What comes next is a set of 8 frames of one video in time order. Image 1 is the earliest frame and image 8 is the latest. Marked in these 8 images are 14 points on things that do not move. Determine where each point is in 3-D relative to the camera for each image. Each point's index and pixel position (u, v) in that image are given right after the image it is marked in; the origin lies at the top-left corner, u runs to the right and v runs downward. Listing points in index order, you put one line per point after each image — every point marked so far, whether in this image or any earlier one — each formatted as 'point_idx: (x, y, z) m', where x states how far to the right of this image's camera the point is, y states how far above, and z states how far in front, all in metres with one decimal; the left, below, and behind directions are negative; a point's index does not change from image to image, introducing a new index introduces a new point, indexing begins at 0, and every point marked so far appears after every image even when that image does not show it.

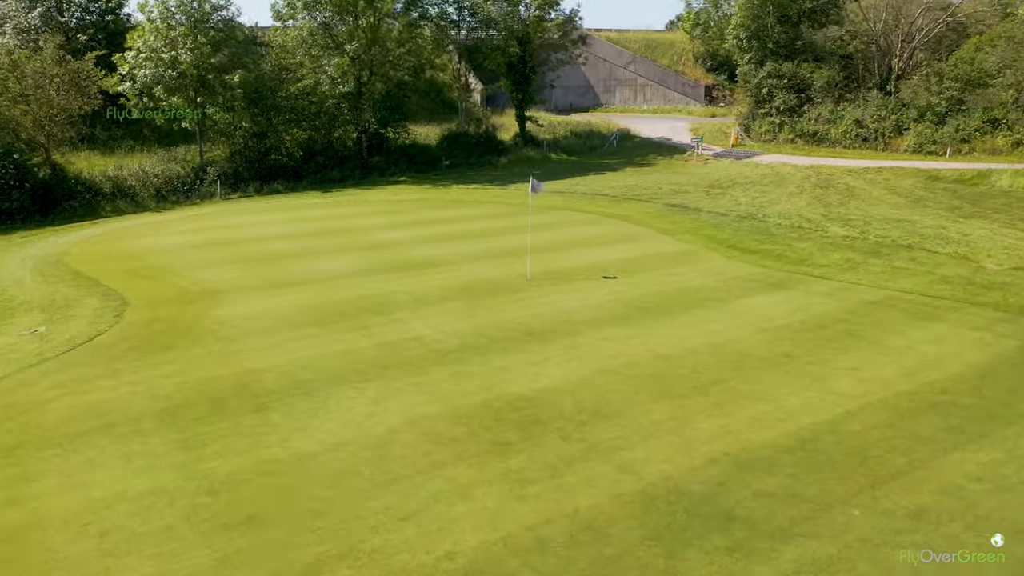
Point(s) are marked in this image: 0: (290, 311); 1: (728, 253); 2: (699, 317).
0: (-3.8, -0.5, +13.8) m
1: (+4.7, +0.7, +18.2) m
2: (+2.9, -0.5, +13.3) m
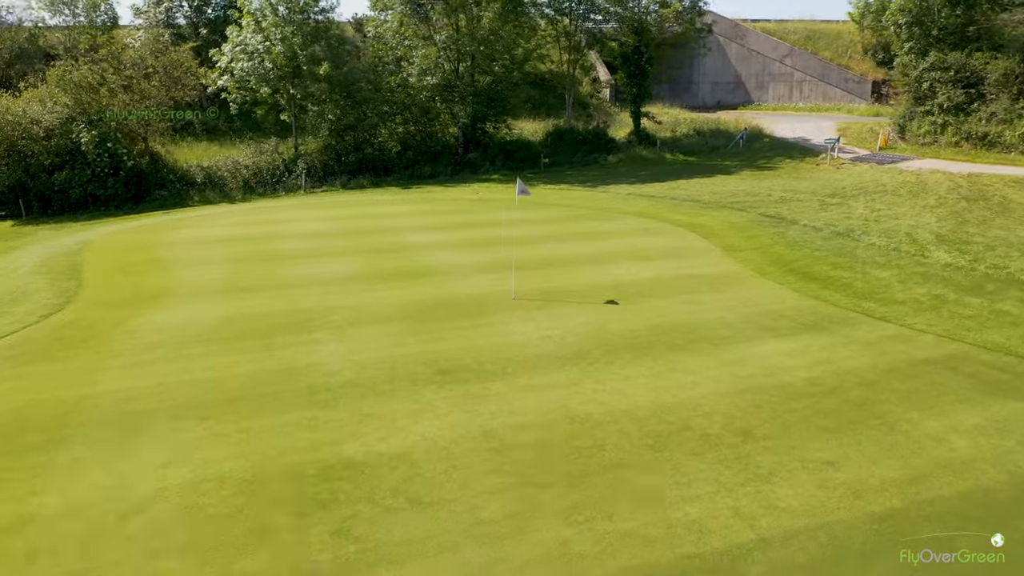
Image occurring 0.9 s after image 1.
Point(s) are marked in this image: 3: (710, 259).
0: (-4.5, -0.6, +12.2) m
1: (+4.8, +0.1, +14.7) m
2: (+1.9, -1.0, +10.3) m
3: (+4.0, +0.6, +16.8) m
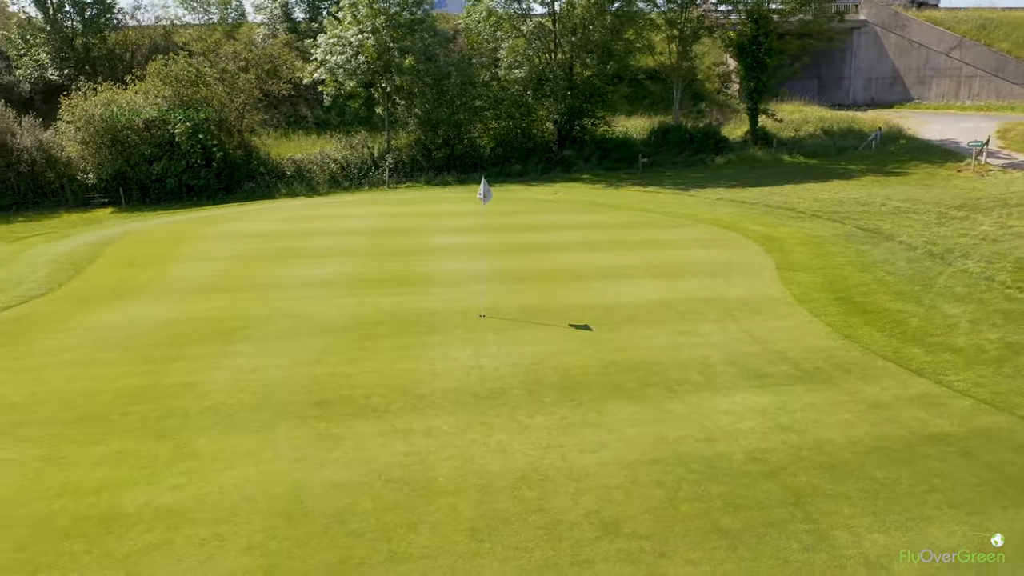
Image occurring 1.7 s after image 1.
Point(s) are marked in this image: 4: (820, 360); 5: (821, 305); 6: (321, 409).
0: (-5.2, -0.6, +11.4) m
1: (+4.4, -0.3, +12.0) m
2: (+0.7, -1.3, +8.2) m
3: (+4.1, +0.2, +14.3) m
4: (+3.7, -0.8, +9.9) m
5: (+4.6, -0.3, +12.3) m
6: (-2.0, -1.3, +8.5) m
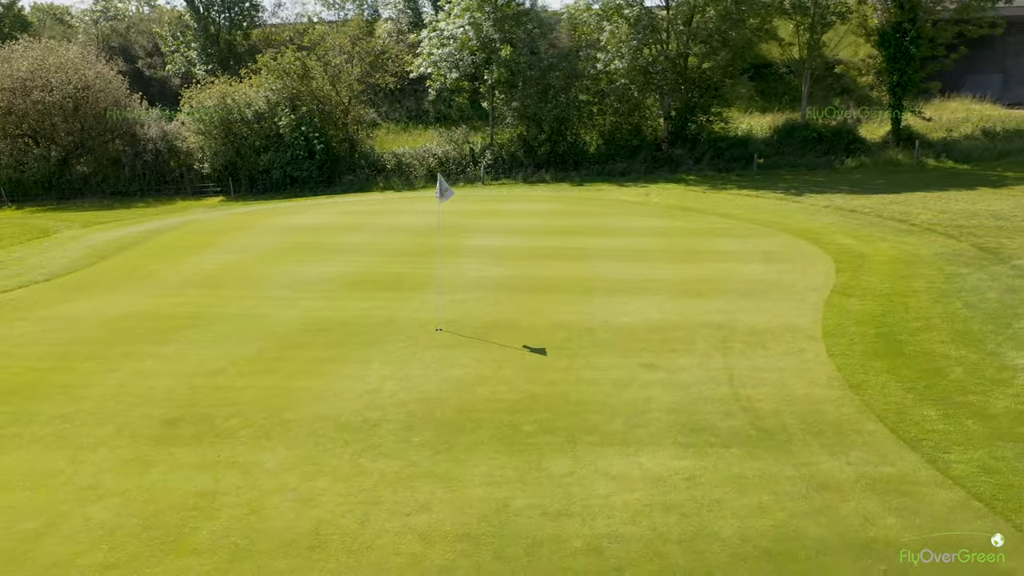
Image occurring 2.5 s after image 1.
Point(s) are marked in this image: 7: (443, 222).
0: (-5.7, -0.5, +11.1) m
1: (+3.8, -0.7, +9.7) m
2: (-0.6, -1.5, +6.8) m
3: (+4.0, -0.2, +12.0) m
4: (+2.6, -1.2, +7.8) m
5: (+4.1, -0.7, +9.9) m
6: (-3.2, -1.3, +7.6) m
7: (-1.7, +1.6, +19.6) m
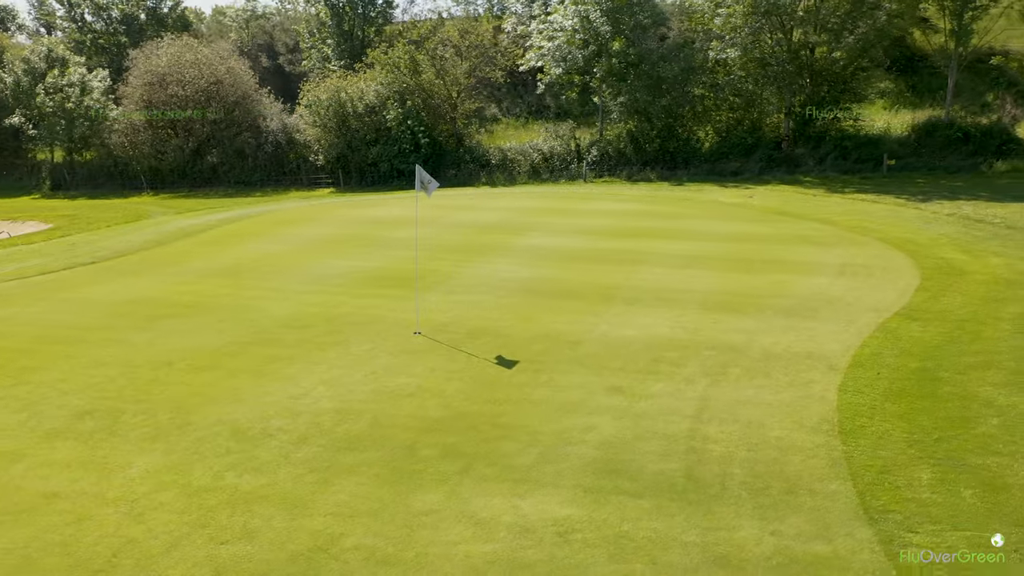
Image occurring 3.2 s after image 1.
0: (-5.7, -0.2, +11.3) m
1: (+3.4, -0.9, +8.1) m
2: (-1.6, -1.5, +6.1) m
3: (+4.0, -0.4, +10.3) m
4: (+1.8, -1.3, +6.4) m
5: (+3.6, -0.9, +8.3) m
6: (-4.0, -1.2, +7.4) m
7: (0.0, +1.6, +18.8) m
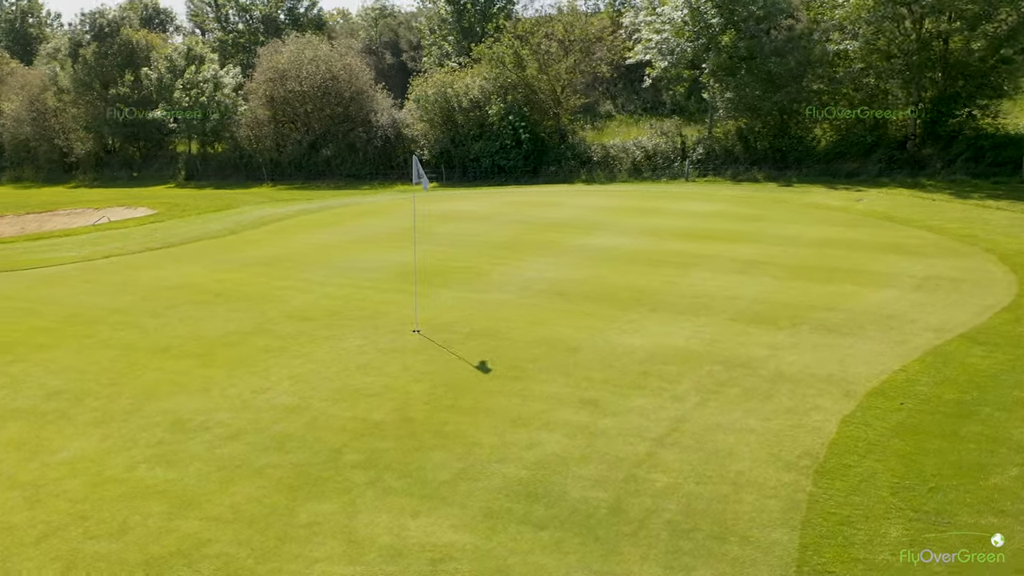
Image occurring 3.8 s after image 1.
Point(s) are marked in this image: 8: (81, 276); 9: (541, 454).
0: (-5.3, 0.0, +11.6) m
1: (+3.0, -1.1, +7.0) m
2: (-2.2, -1.4, +5.8) m
3: (+4.0, -0.6, +9.0) m
4: (+1.2, -1.4, +5.6) m
5: (+3.3, -1.0, +7.1) m
6: (-4.4, -1.0, +7.5) m
7: (+1.6, +1.6, +18.1) m
8: (-6.7, +0.2, +12.8) m
9: (+0.3, -1.3, +6.3) m
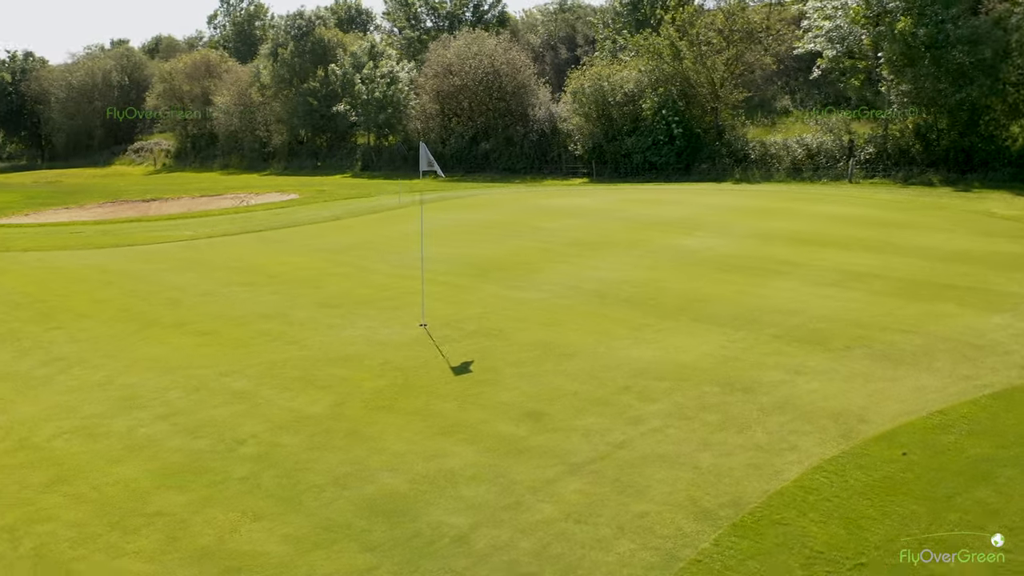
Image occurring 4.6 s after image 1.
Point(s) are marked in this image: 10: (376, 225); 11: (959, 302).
0: (-4.6, +0.3, +12.2) m
1: (+2.4, -1.2, +5.7) m
2: (-3.0, -1.2, +5.9) m
3: (+3.9, -0.8, +7.5) m
4: (+0.2, -1.4, +4.8) m
5: (+2.7, -1.2, +5.8) m
6: (-4.6, -0.7, +8.0) m
7: (+3.8, +1.5, +16.9) m
8: (-5.6, +0.6, +13.7) m
9: (-0.5, -1.2, +5.7) m
10: (-2.7, +1.2, +16.0) m
11: (+5.5, -0.2, +10.1) m
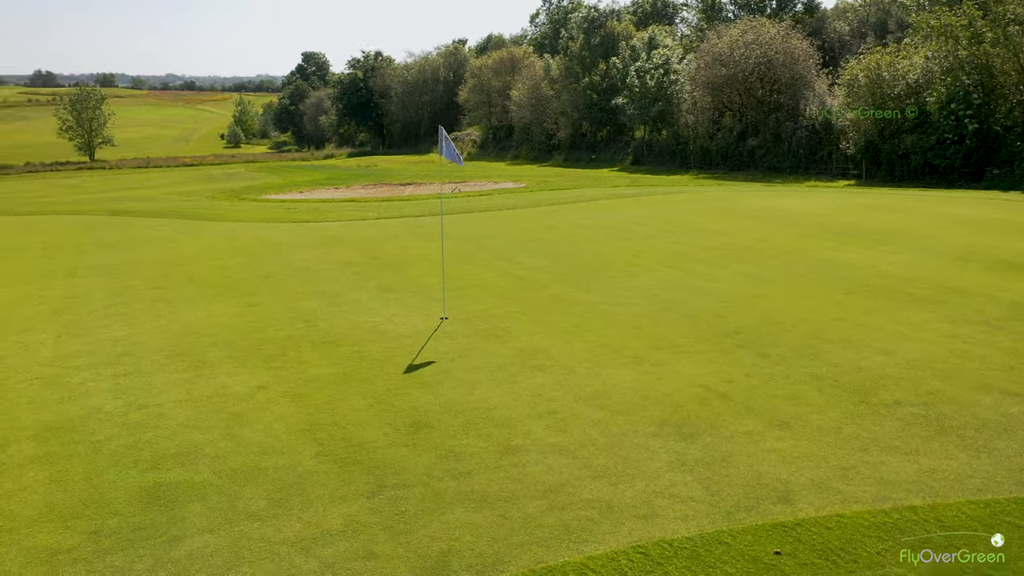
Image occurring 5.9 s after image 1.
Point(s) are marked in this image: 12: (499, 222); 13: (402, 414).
0: (-2.8, +0.7, +13.0) m
1: (+1.0, -1.4, +4.3) m
2: (-3.9, -0.9, +6.5) m
3: (+3.1, -1.1, +5.4) m
4: (-1.3, -1.4, +4.3) m
5: (+1.3, -1.4, +4.3) m
6: (-4.6, -0.3, +9.1) m
7: (+6.7, +1.0, +14.1) m
8: (-3.2, +1.0, +14.7) m
9: (-1.6, -1.2, +5.4) m
10: (+0.5, +1.3, +15.7) m
11: (+5.7, -0.7, +7.2) m
12: (-0.3, +1.2, +14.9) m
13: (-0.7, -1.0, +6.2) m
